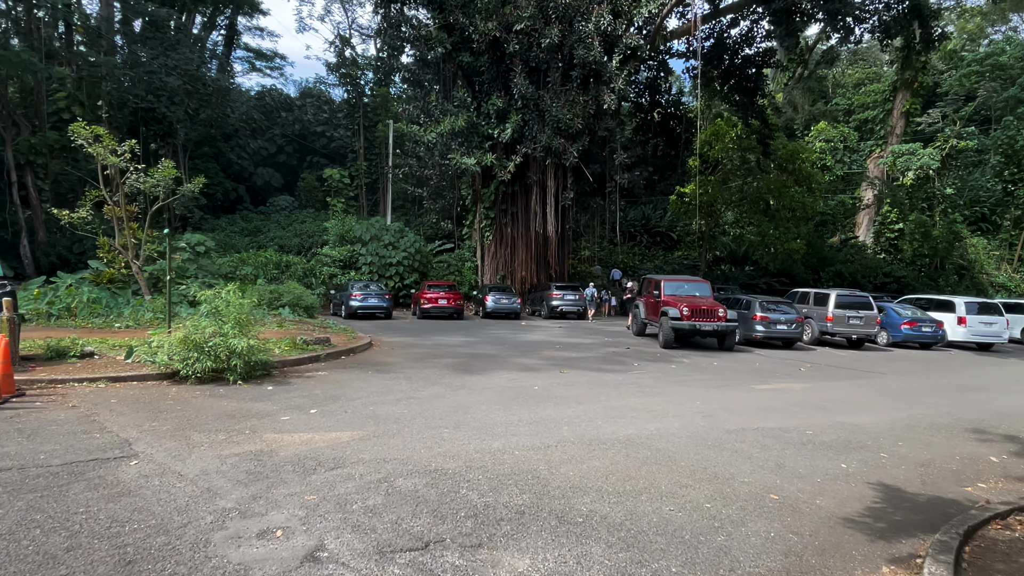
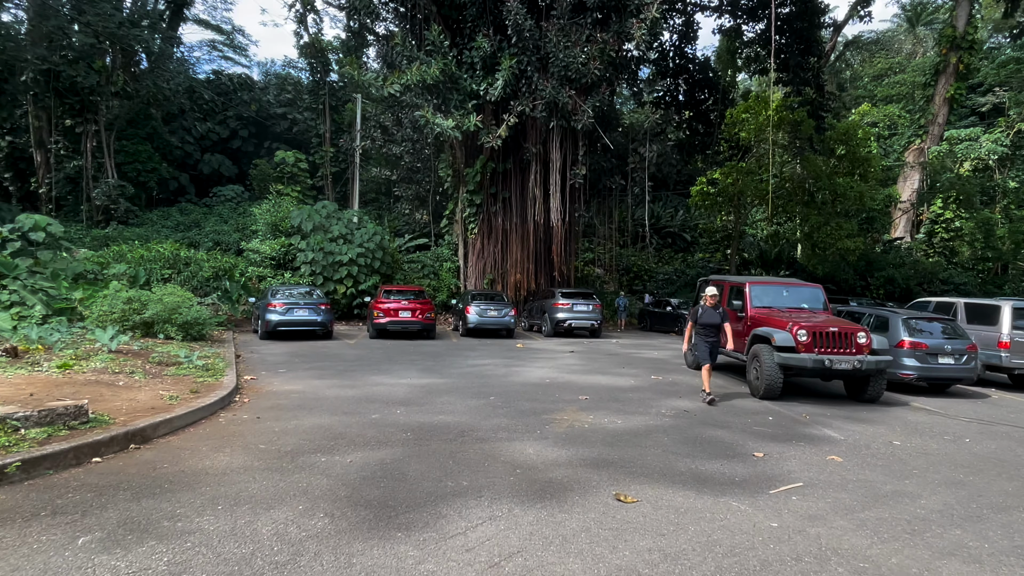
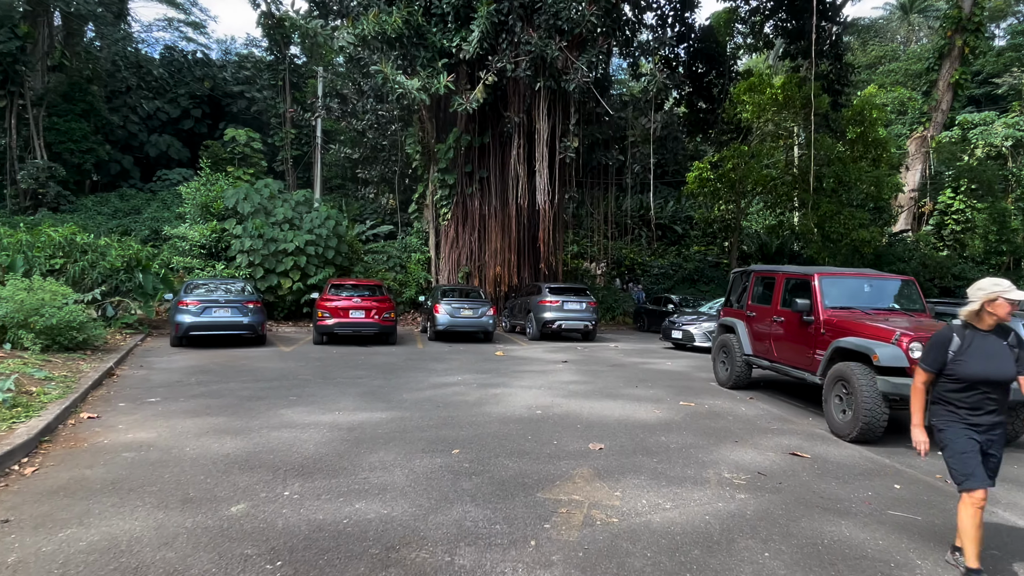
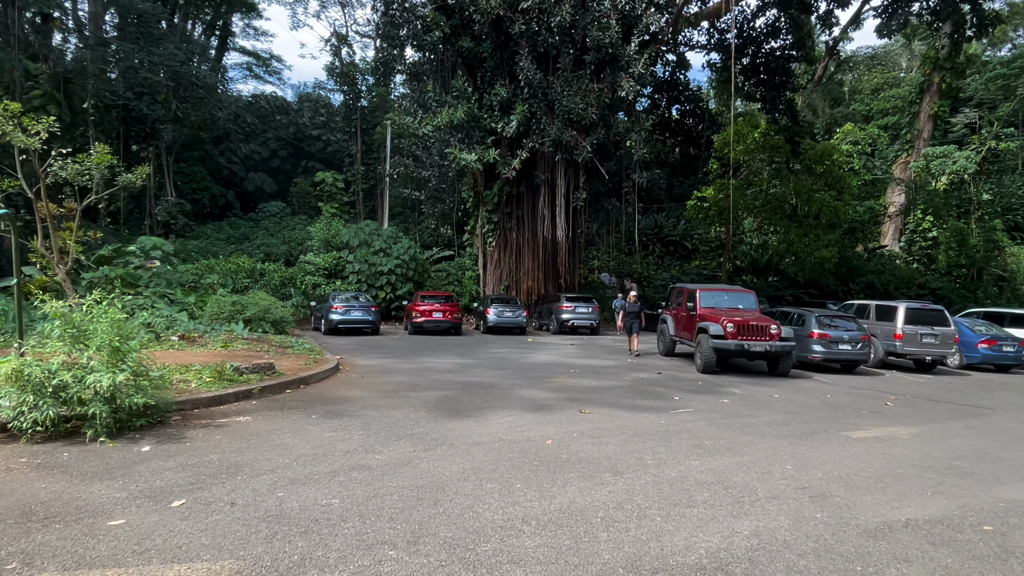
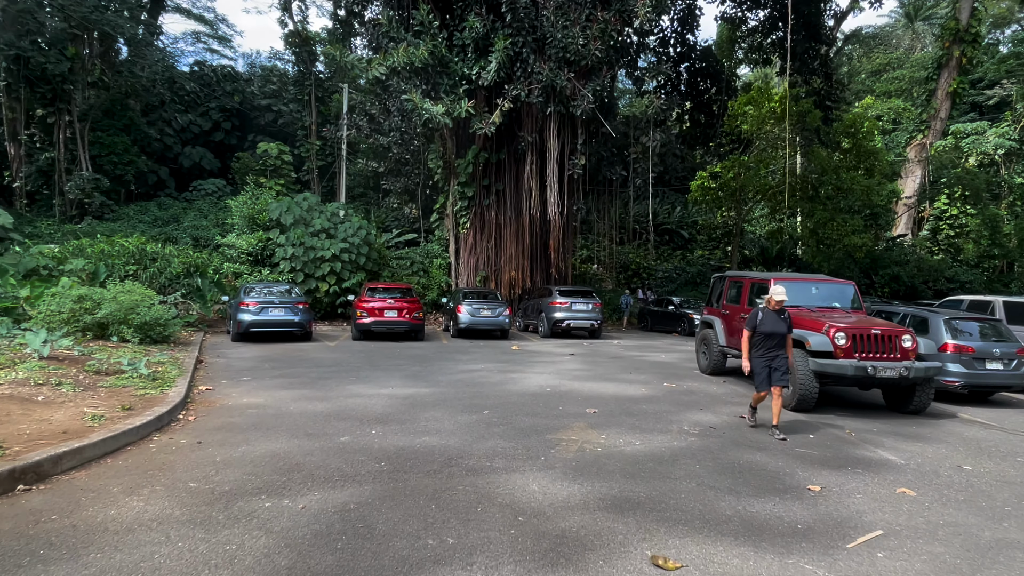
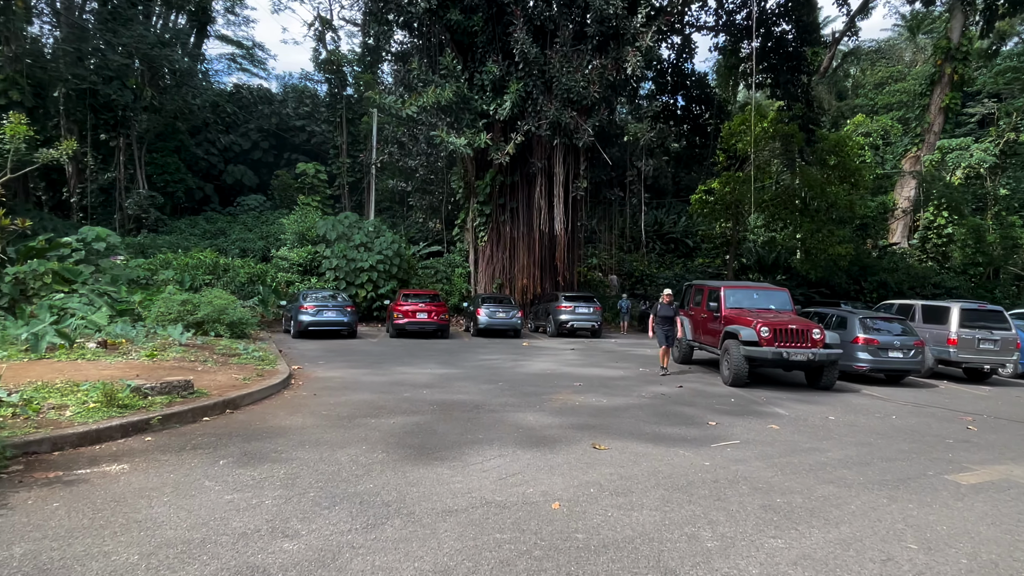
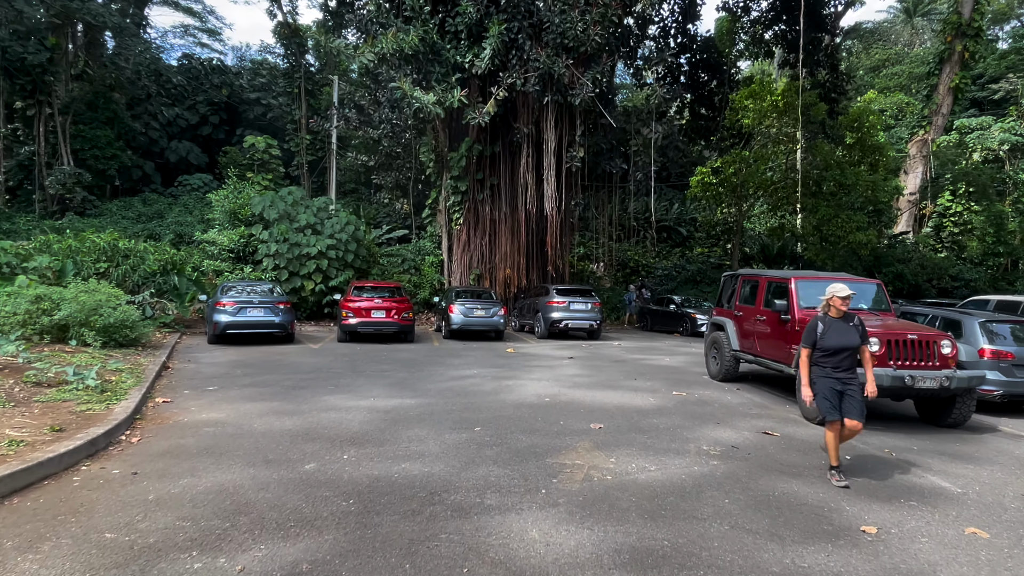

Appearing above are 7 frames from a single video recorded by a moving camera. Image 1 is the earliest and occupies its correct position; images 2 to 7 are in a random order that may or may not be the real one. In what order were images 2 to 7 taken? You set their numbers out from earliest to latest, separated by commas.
4, 6, 2, 5, 7, 3
